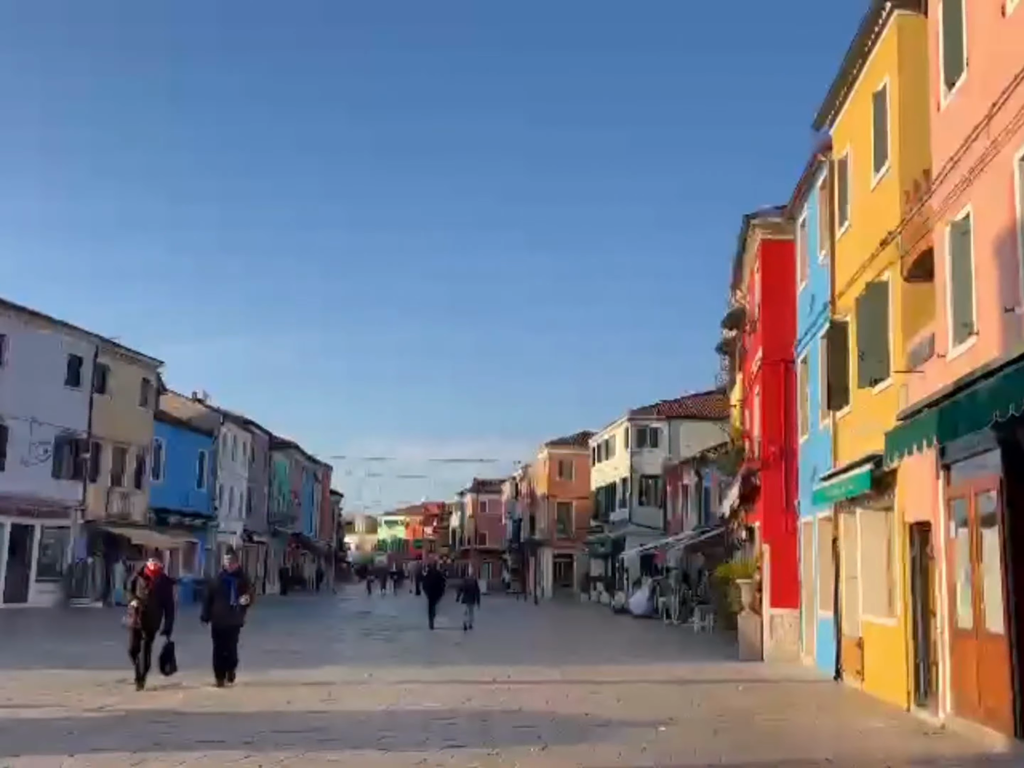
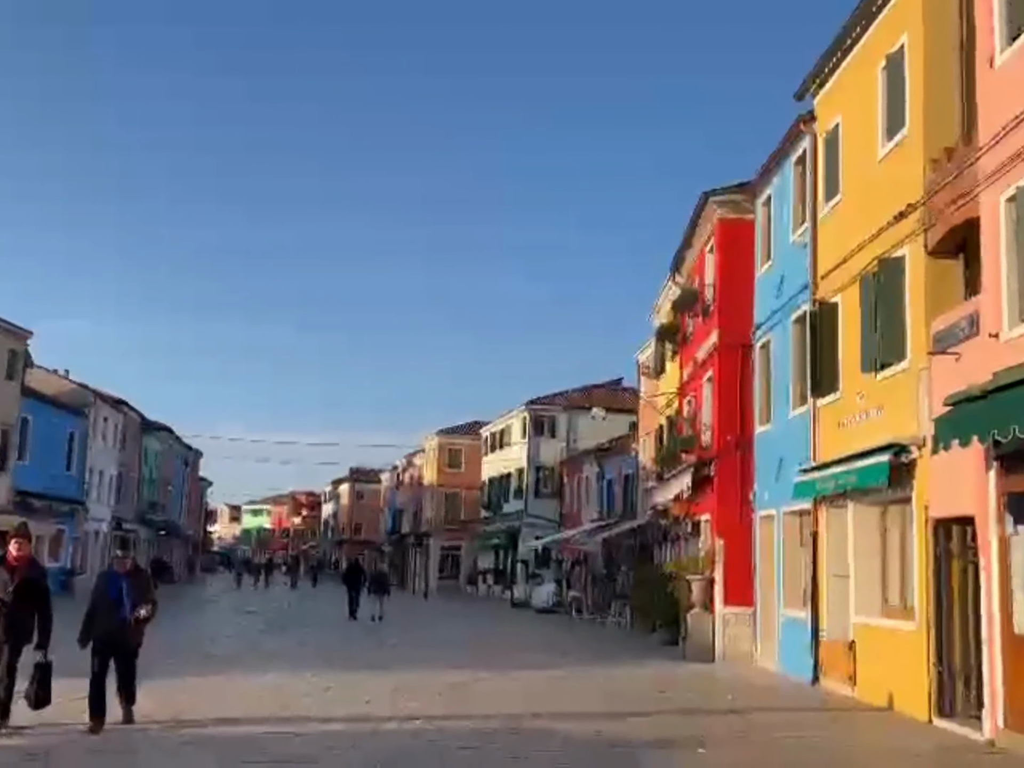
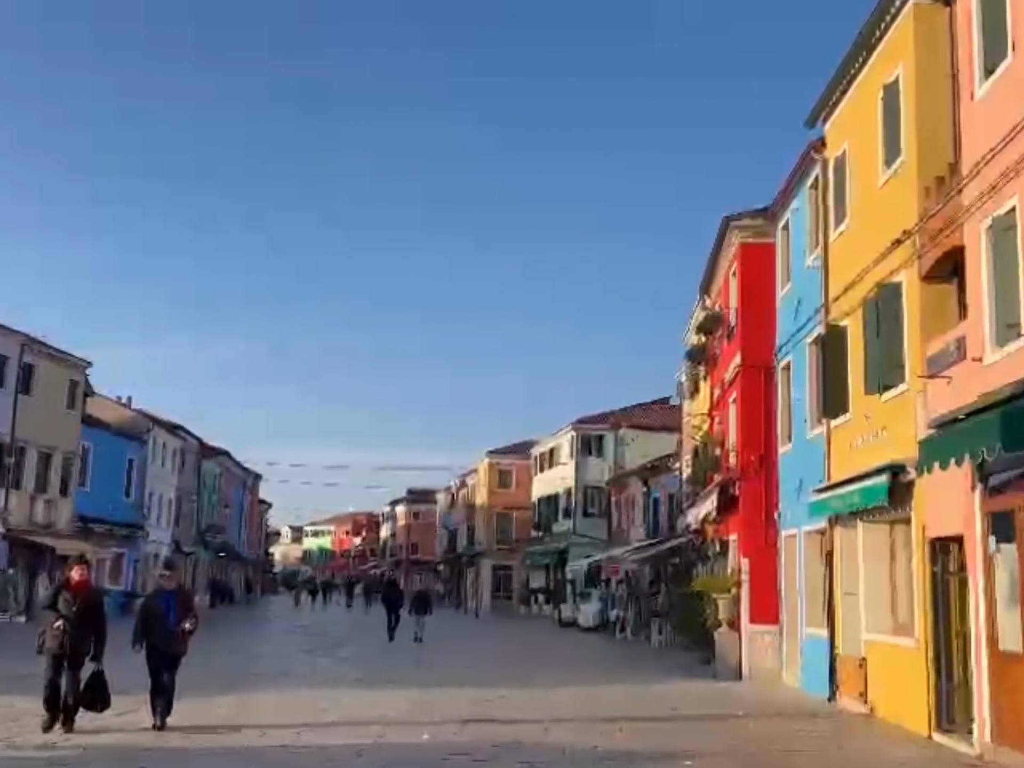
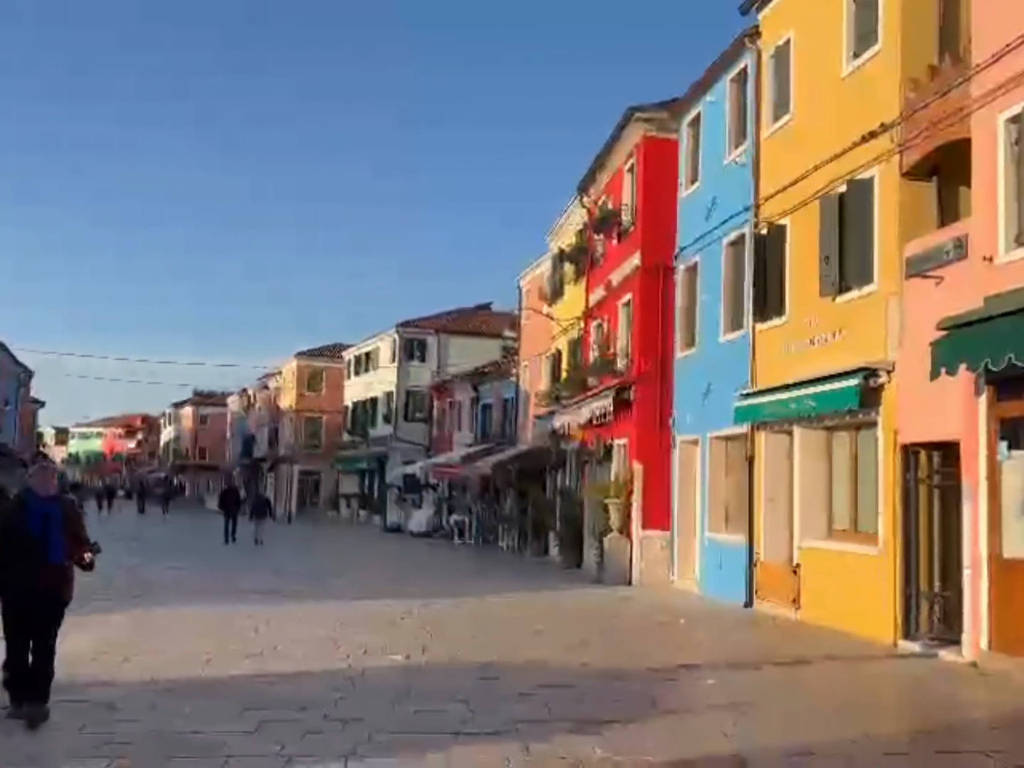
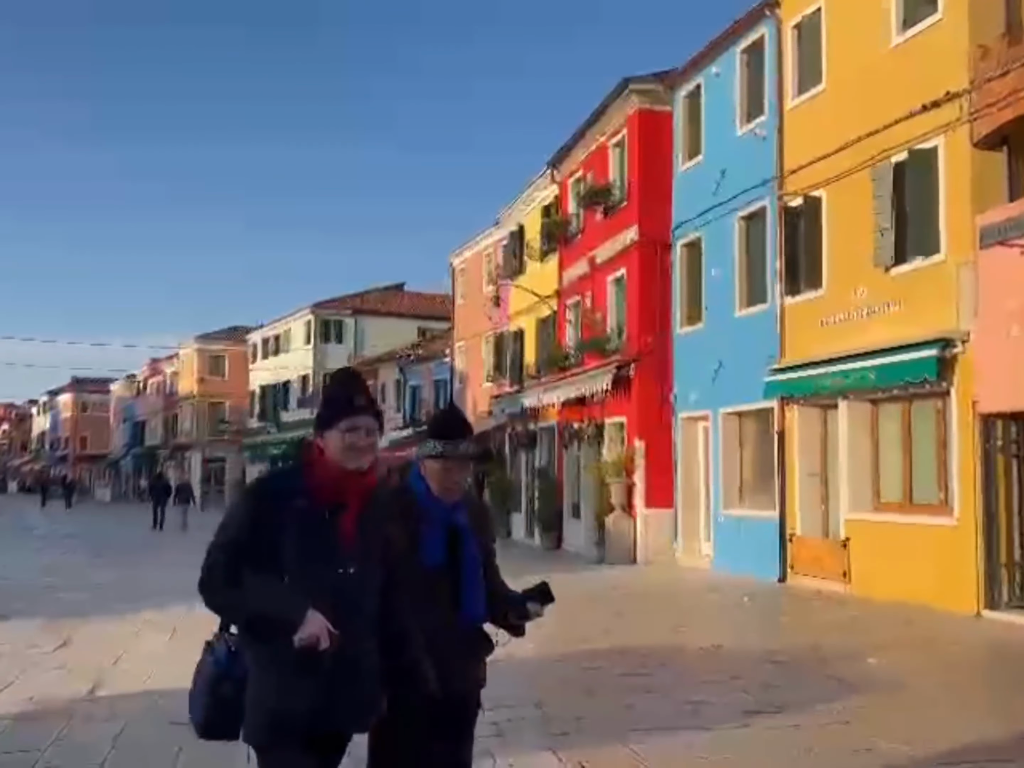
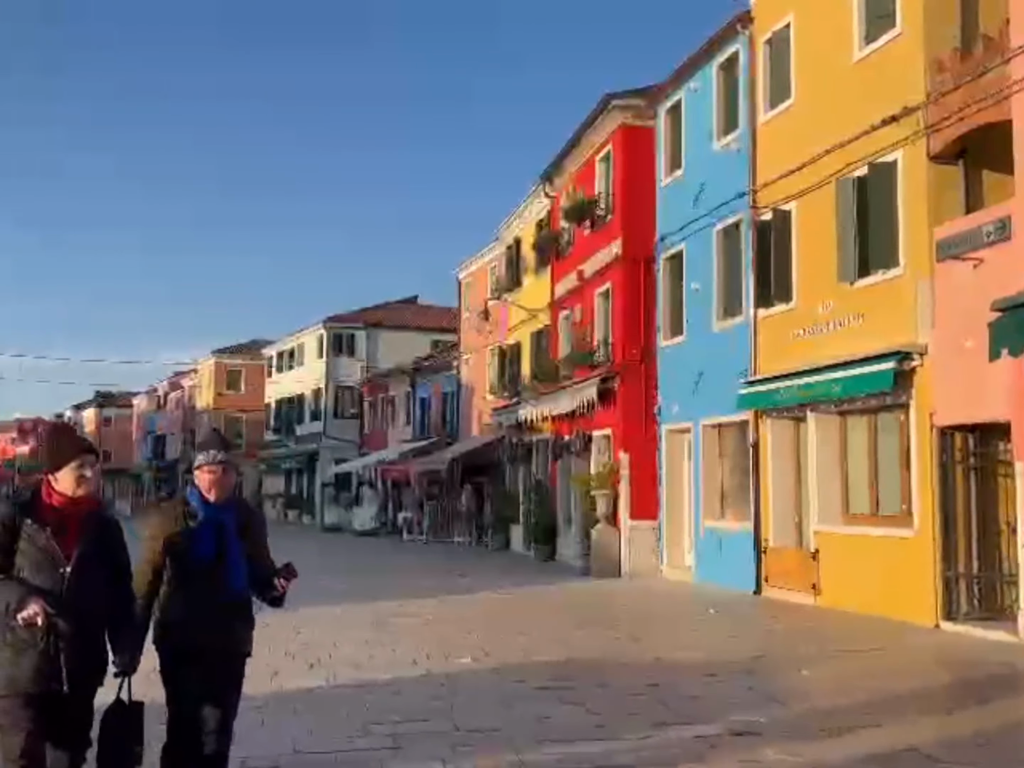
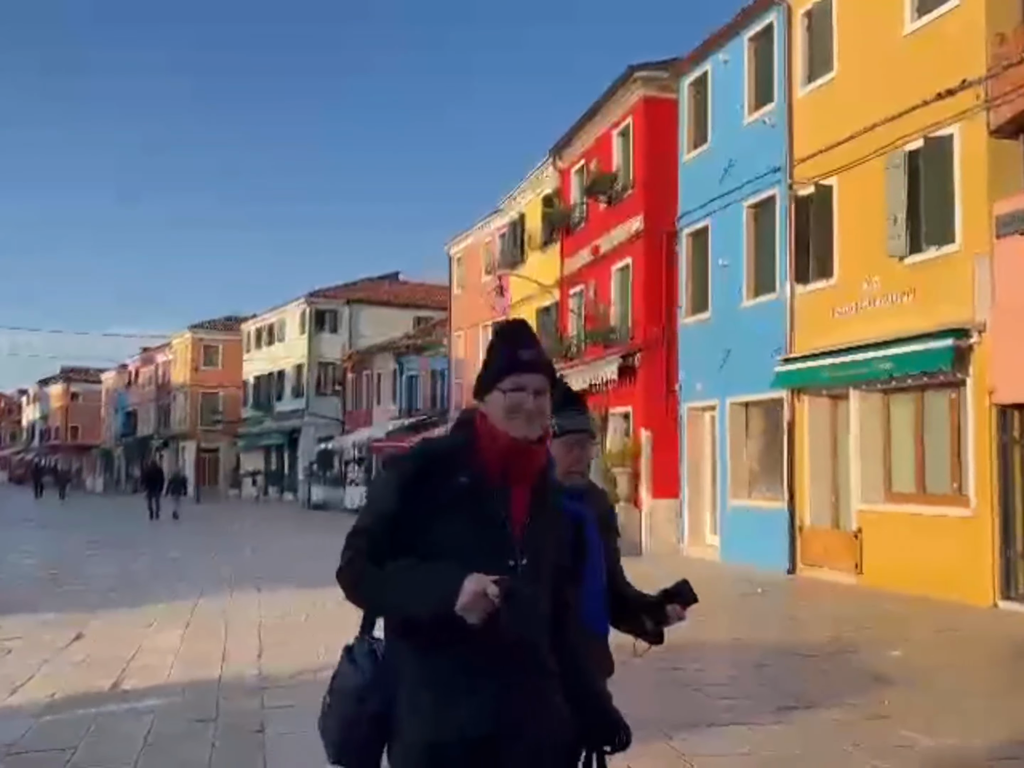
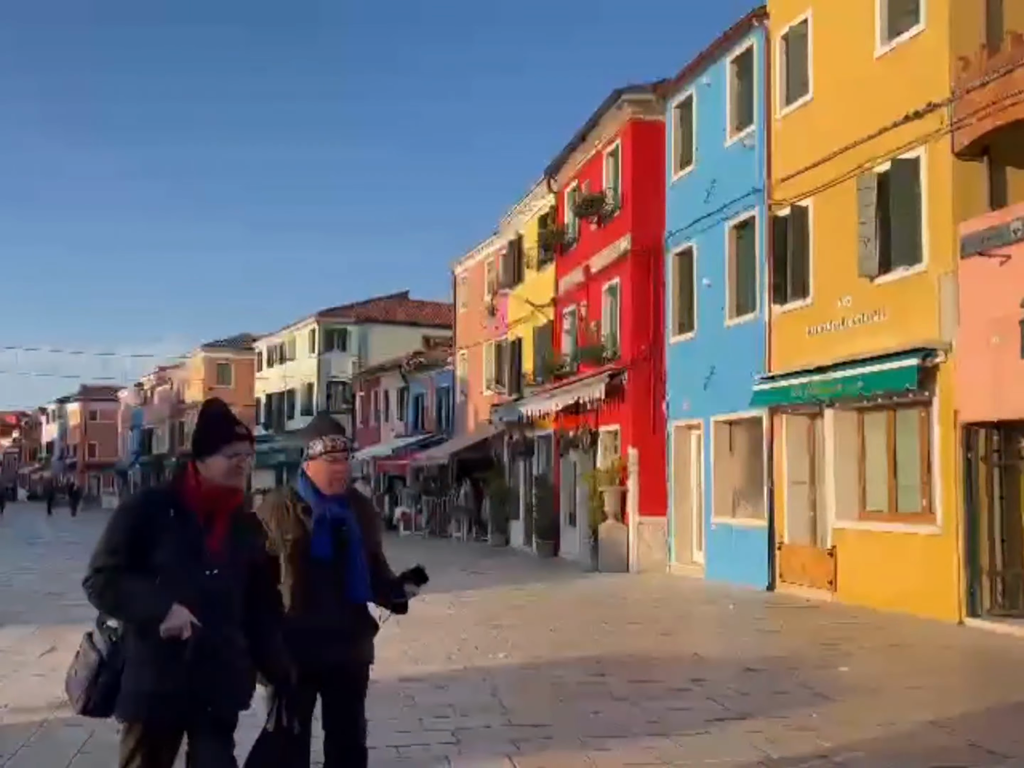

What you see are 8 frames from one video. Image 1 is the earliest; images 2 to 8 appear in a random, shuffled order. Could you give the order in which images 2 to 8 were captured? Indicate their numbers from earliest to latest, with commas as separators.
3, 2, 4, 6, 8, 5, 7
